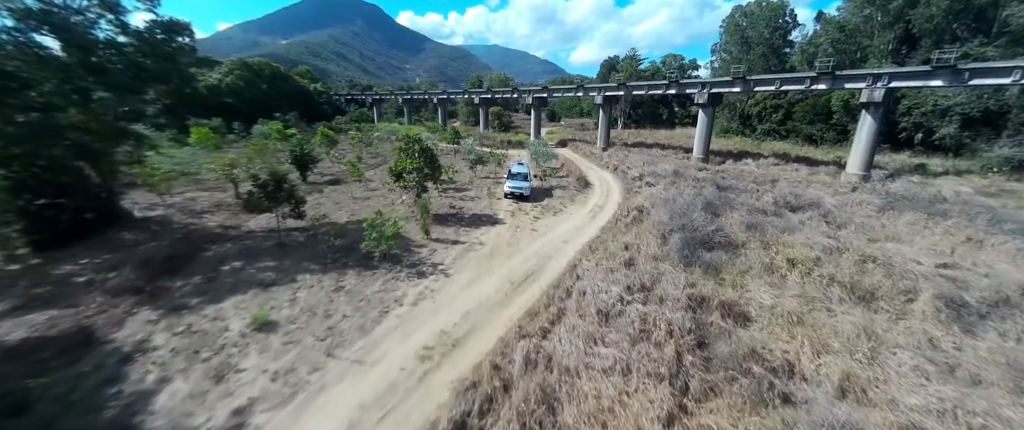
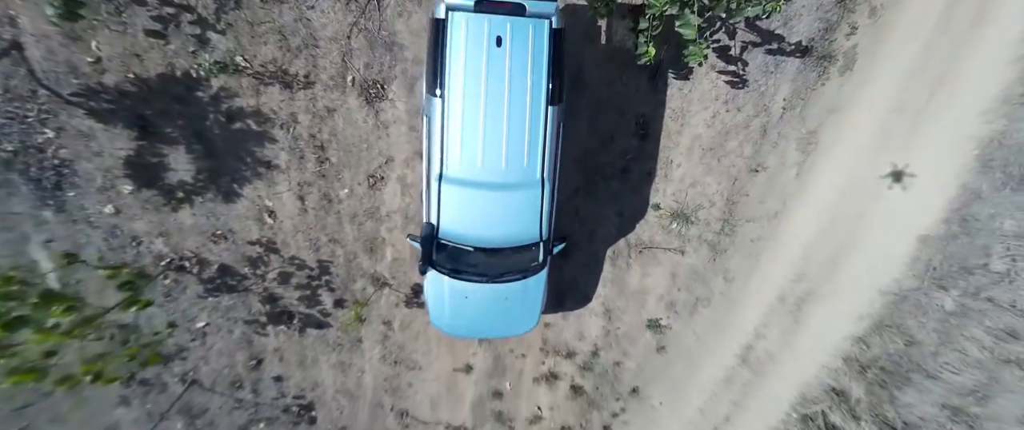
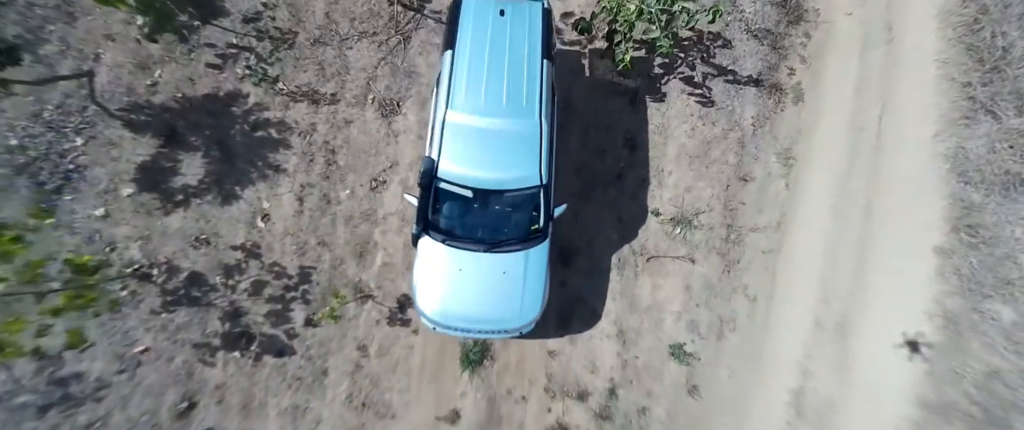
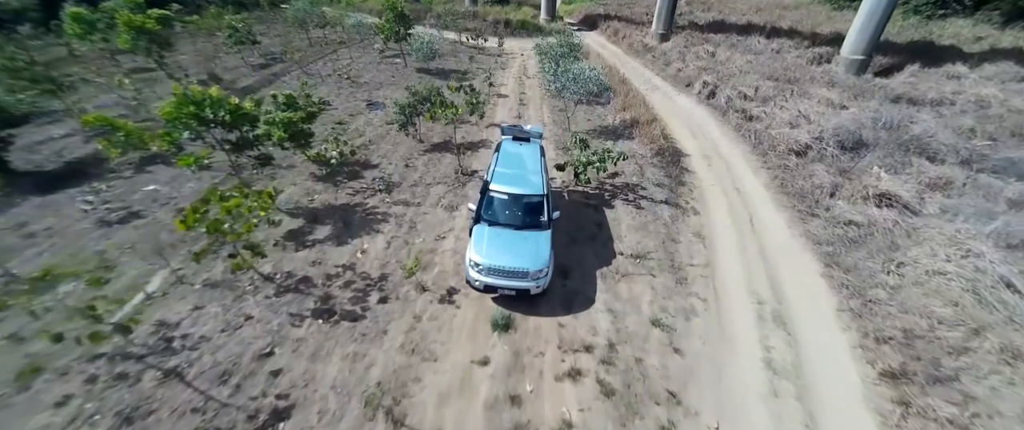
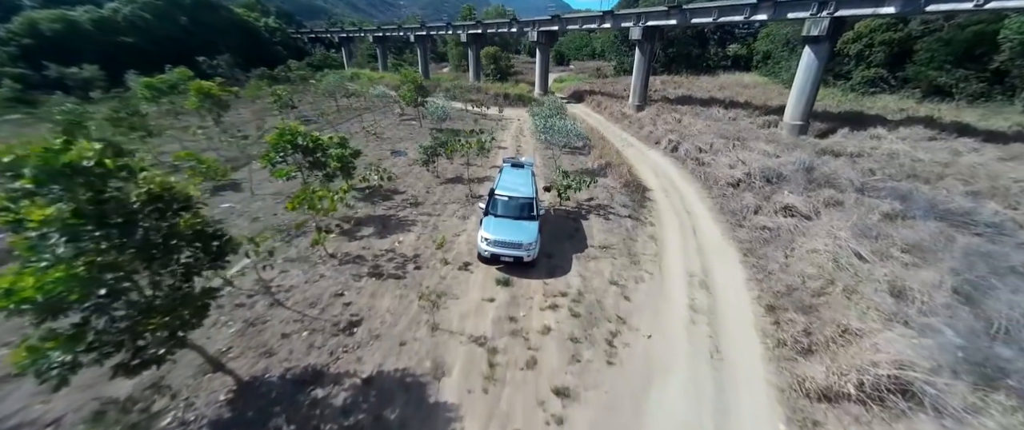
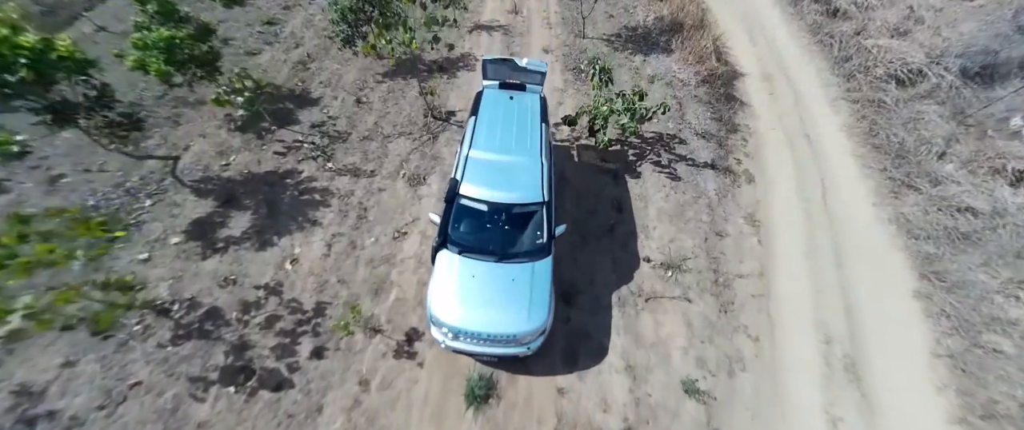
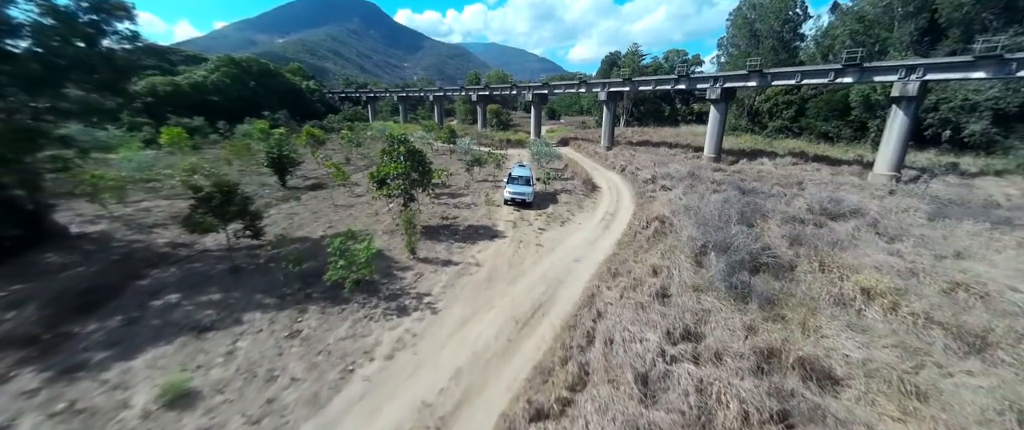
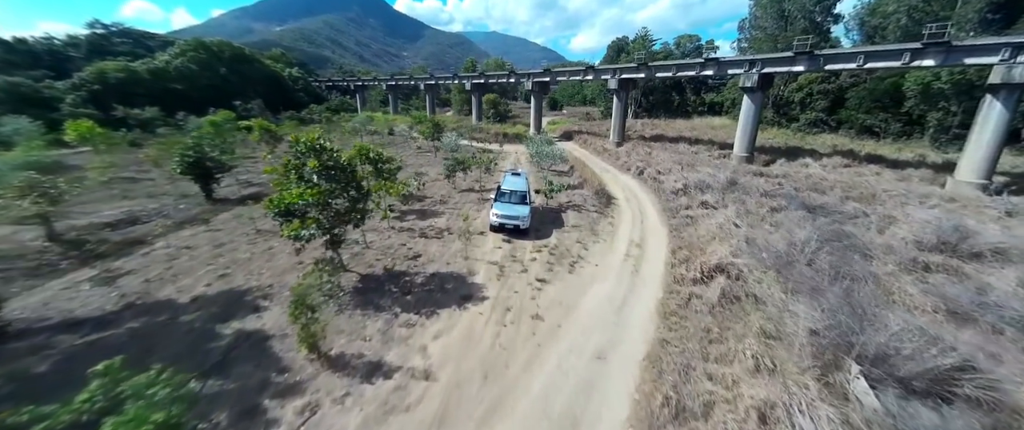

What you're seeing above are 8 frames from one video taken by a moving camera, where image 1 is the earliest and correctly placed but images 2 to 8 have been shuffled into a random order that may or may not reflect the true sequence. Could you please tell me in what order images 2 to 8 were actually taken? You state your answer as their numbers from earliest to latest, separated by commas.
7, 8, 5, 4, 6, 3, 2
